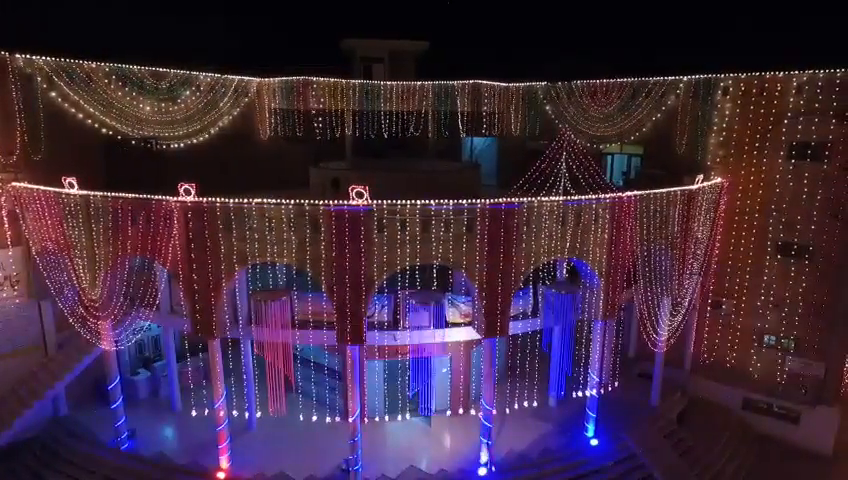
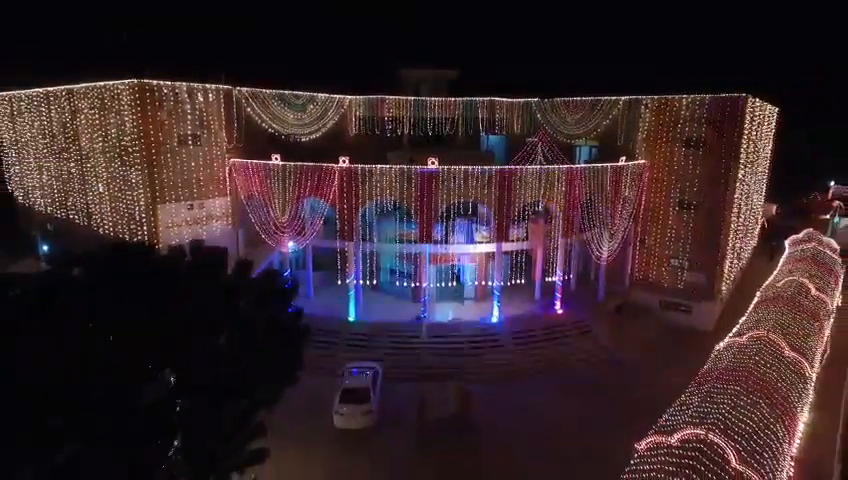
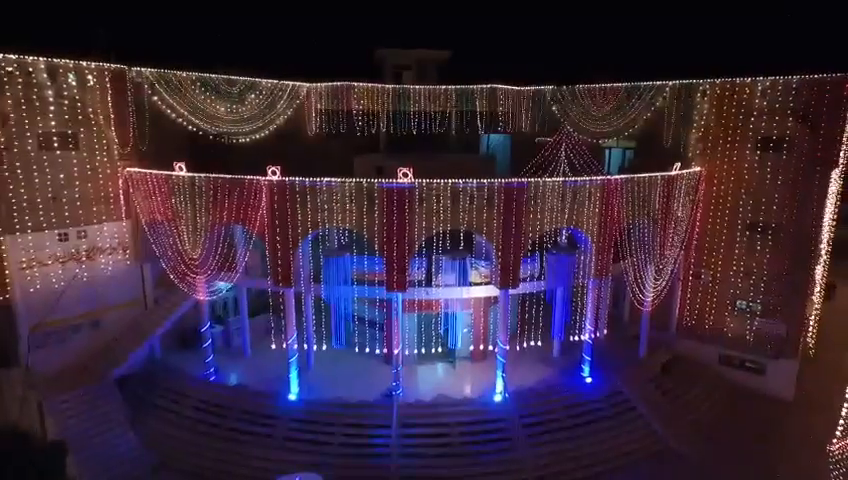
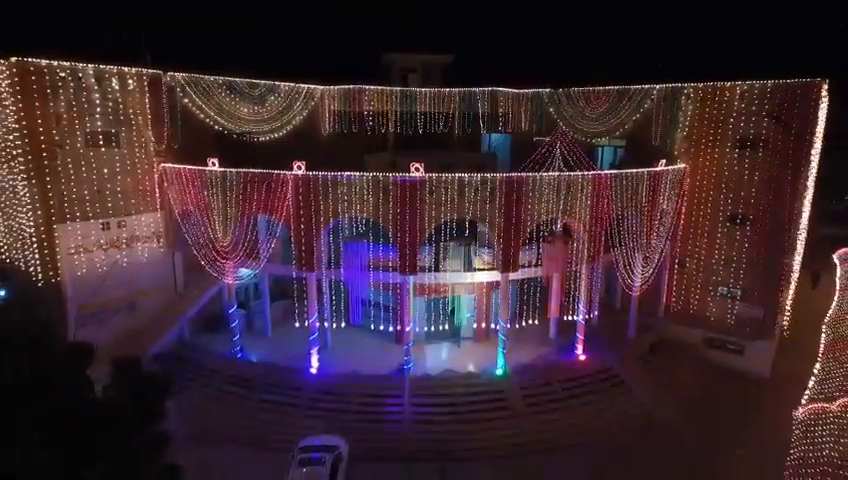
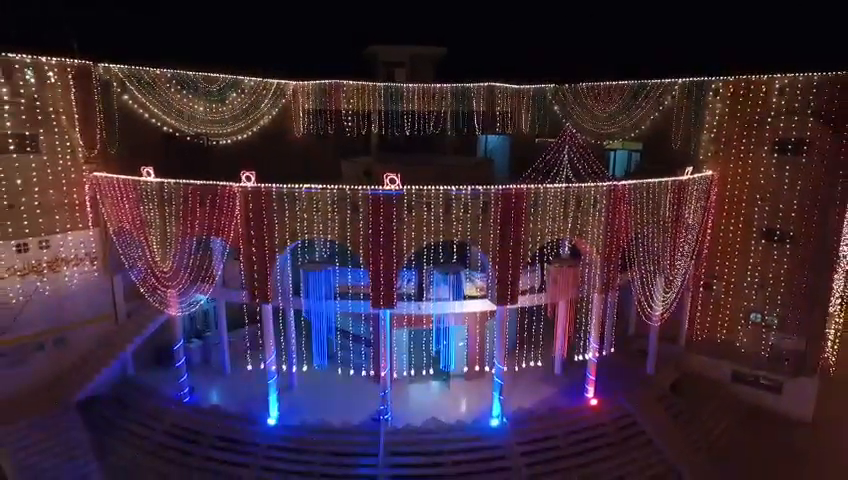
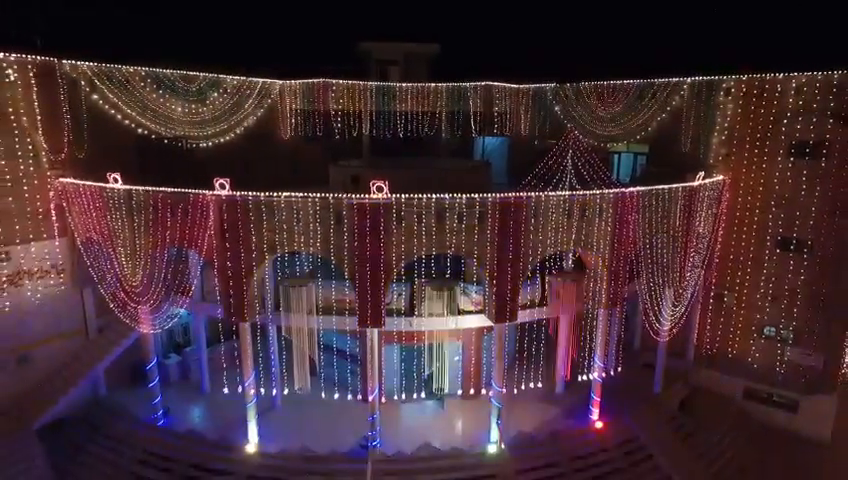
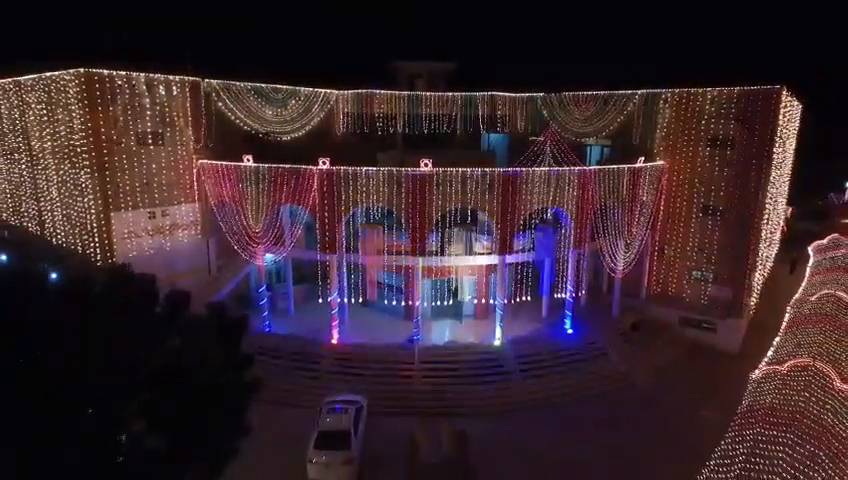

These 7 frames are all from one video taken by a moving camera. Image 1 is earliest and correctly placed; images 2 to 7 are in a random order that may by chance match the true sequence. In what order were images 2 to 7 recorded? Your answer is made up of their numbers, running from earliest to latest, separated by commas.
6, 5, 3, 4, 7, 2
